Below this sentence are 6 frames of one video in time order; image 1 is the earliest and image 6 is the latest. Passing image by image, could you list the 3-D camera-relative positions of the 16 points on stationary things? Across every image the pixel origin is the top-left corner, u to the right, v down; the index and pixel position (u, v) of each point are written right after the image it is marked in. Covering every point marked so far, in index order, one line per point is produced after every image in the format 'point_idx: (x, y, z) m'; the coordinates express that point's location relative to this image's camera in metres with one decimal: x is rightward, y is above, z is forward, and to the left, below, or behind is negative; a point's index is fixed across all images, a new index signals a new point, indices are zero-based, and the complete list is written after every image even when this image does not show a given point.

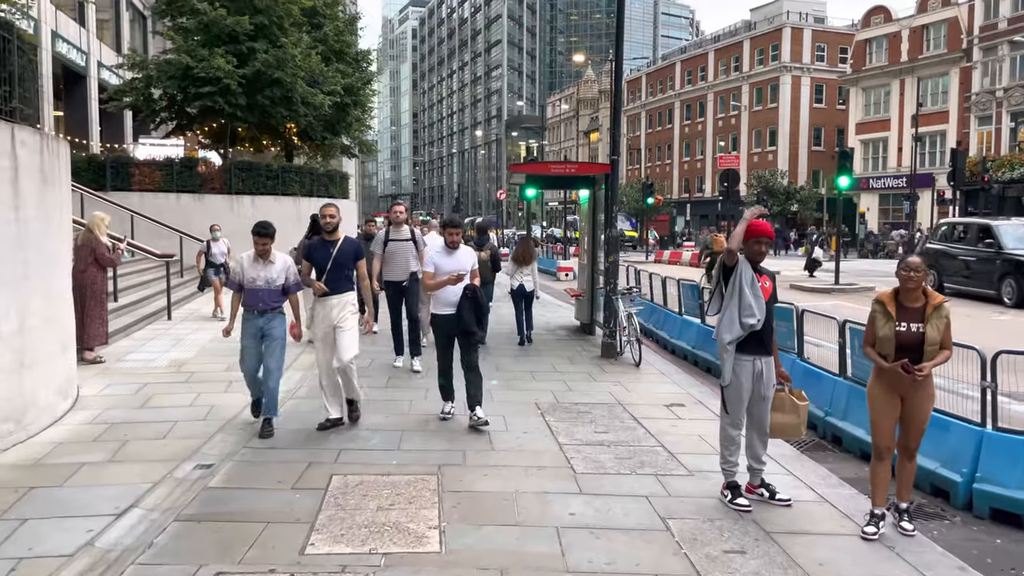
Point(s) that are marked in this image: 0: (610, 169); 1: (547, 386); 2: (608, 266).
0: (+1.4, +1.7, +11.6) m
1: (+0.4, -1.1, +8.8) m
2: (+1.3, +0.3, +10.9) m
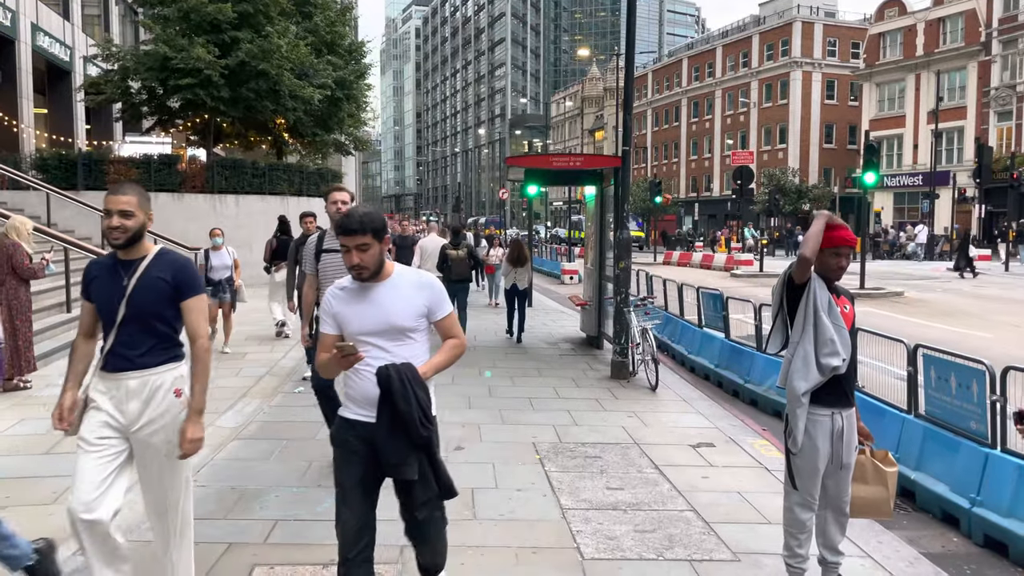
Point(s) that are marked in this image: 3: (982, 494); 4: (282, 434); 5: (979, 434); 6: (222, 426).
0: (+1.3, +1.6, +10.2) m
1: (+0.3, -1.2, +7.4) m
2: (+1.2, +0.2, +9.5) m
3: (+2.9, -1.3, +5.0) m
4: (-1.9, -1.2, +6.6) m
5: (+3.0, -1.0, +5.4) m
6: (-2.4, -1.2, +6.8) m
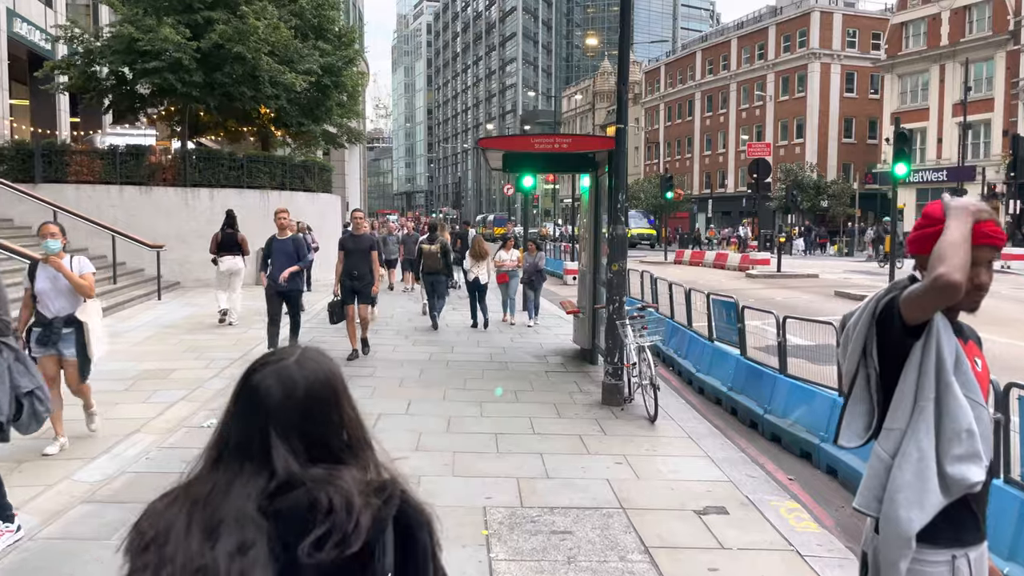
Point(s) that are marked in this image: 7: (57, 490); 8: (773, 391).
0: (+1.0, +1.5, +8.5) m
1: (0.0, -1.2, +5.7) m
2: (+0.9, +0.1, +7.8) m
3: (+2.5, -1.3, +3.4) m
4: (-2.2, -1.3, +5.0) m
5: (+2.7, -1.0, +3.7) m
6: (-2.8, -1.2, +5.2) m
7: (-2.8, -1.2, +5.0) m
8: (+2.3, -0.9, +7.3) m
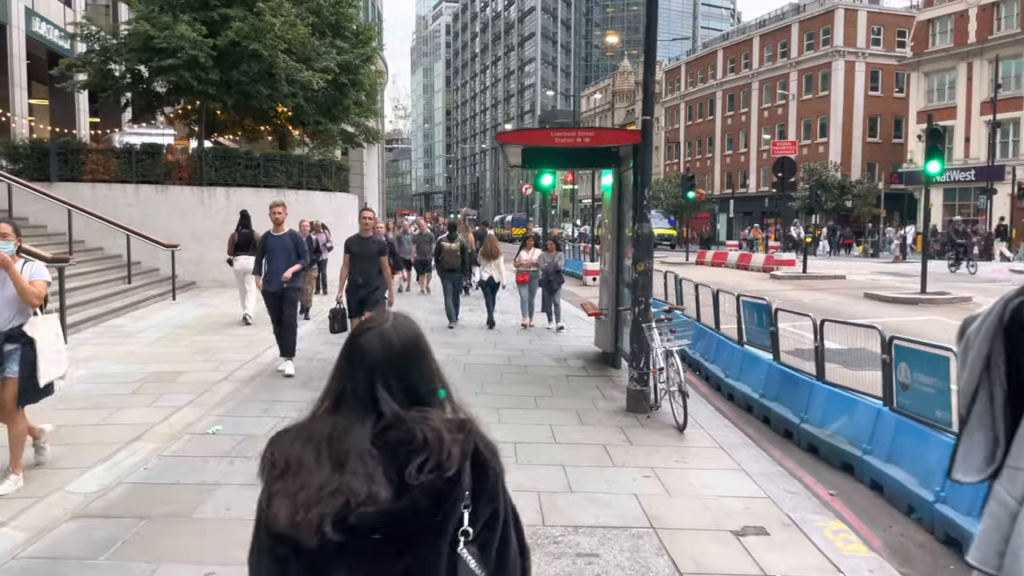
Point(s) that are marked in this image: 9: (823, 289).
0: (+1.3, +1.5, +8.1) m
1: (+0.2, -1.3, +5.4) m
2: (+1.1, +0.1, +7.5) m
3: (+2.6, -1.4, +2.9) m
4: (-2.1, -1.3, +4.7) m
5: (+2.8, -1.0, +3.2) m
6: (-2.6, -1.2, +4.9) m
7: (-2.7, -1.2, +4.7) m
8: (+2.5, -0.9, +6.9) m
9: (+7.4, 0.0, +19.7) m
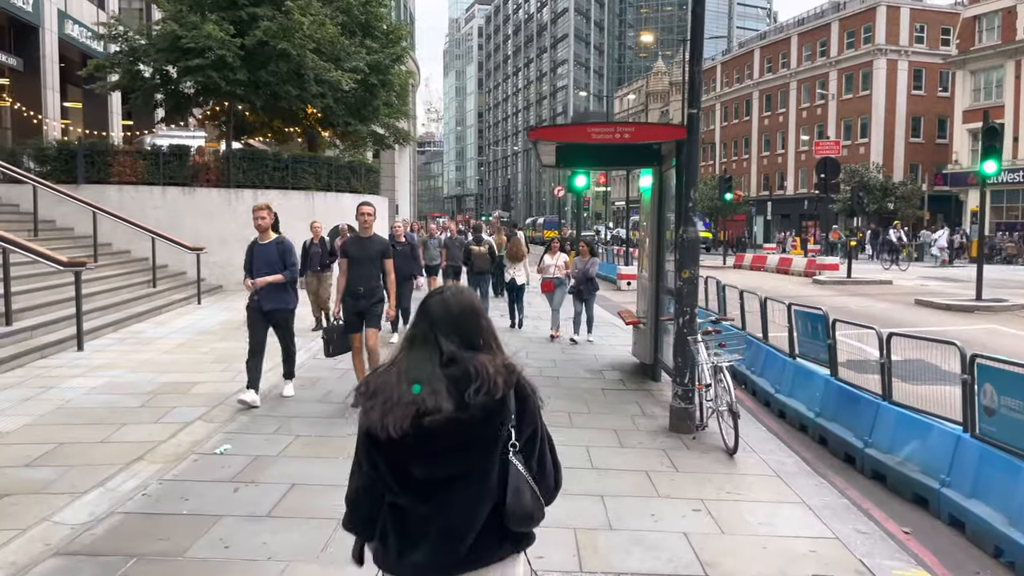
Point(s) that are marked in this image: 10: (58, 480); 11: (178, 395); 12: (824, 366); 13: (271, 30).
0: (+1.6, +1.4, +7.5) m
1: (+0.3, -1.3, +4.8) m
2: (+1.4, 0.0, +6.8) m
3: (+2.7, -1.4, +2.3) m
4: (-1.9, -1.3, +4.2) m
5: (+2.9, -1.1, +2.6) m
6: (-2.5, -1.3, +4.4) m
7: (-2.5, -1.3, +4.3) m
8: (+2.7, -1.0, +6.2) m
9: (+8.2, -0.2, +18.9) m
10: (-2.8, -1.2, +5.1) m
11: (-3.1, -1.0, +7.7) m
12: (+2.8, -0.7, +7.5) m
13: (-5.3, +5.7, +18.2) m
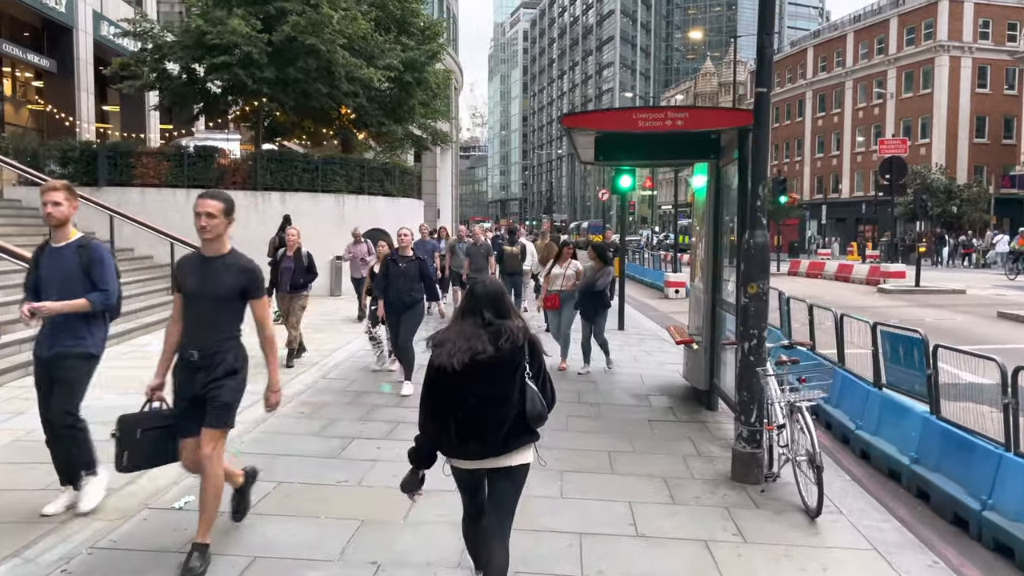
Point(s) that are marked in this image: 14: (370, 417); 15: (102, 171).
0: (+1.8, +1.3, +6.3) m
1: (+0.4, -1.4, +3.6) m
2: (+1.6, -0.1, +5.6) m
3: (+2.6, -1.5, +1.0) m
4: (-1.9, -1.4, +3.1) m
5: (+2.8, -1.2, +1.3) m
6: (-2.4, -1.4, +3.4) m
7: (-2.4, -1.4, +3.3) m
8: (+2.9, -1.1, +4.9) m
9: (+9.0, -0.4, +17.3) m
10: (-2.7, -1.3, +4.1) m
11: (-2.9, -1.1, +6.7) m
12: (+3.0, -0.8, +6.2) m
13: (-4.5, +5.6, +17.4) m
14: (-1.2, -1.1, +7.3) m
15: (-8.5, +2.4, +17.1) m
